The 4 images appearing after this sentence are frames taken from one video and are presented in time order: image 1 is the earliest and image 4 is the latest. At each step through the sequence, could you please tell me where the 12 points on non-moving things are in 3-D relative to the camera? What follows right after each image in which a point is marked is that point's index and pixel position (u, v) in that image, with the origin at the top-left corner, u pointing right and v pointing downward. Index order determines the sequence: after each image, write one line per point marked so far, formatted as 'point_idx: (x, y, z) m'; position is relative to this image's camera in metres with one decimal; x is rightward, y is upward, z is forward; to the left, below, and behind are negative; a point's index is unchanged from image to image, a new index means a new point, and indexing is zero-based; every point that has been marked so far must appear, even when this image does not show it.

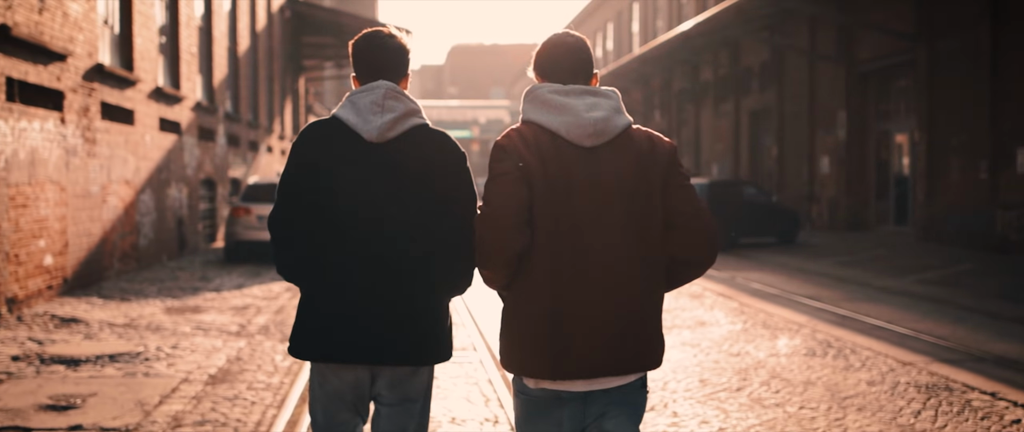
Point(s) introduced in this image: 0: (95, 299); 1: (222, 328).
0: (-4.1, -0.8, +9.8) m
1: (-2.5, -1.0, +8.6) m
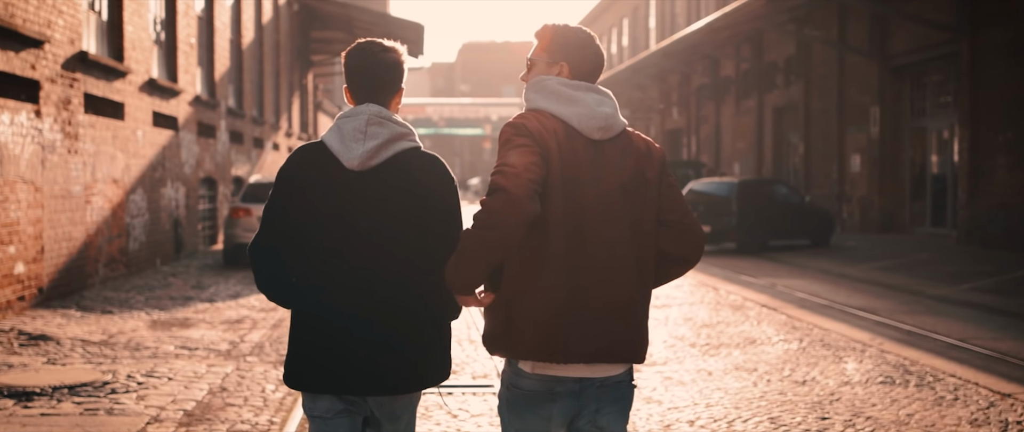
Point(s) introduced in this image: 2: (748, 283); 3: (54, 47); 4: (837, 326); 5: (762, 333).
0: (-3.9, -0.9, +8.8) m
1: (-2.3, -1.0, +7.6) m
2: (+2.9, -0.8, +12.2) m
3: (-4.3, +1.6, +9.3) m
4: (+2.9, -1.0, +8.8) m
5: (+2.1, -1.0, +8.5) m
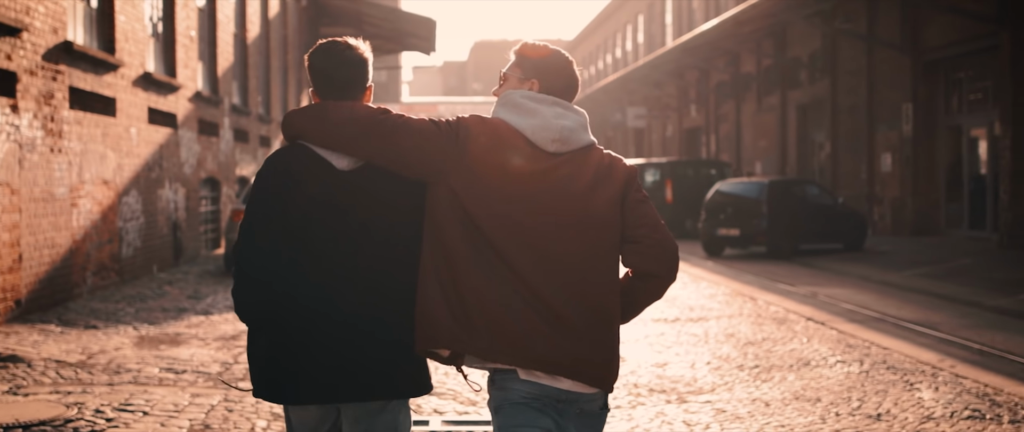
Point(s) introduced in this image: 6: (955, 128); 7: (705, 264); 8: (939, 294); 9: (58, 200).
0: (-3.7, -0.9, +8.0) m
1: (-2.1, -1.0, +6.8) m
2: (+3.1, -0.9, +11.3) m
3: (-4.1, +1.6, +8.5) m
4: (+3.1, -1.0, +7.9) m
5: (+2.3, -1.1, +7.6) m
6: (+8.7, +1.7, +19.3) m
7: (+3.0, -0.7, +15.1) m
8: (+5.0, -0.9, +11.5) m
9: (-4.2, +0.2, +9.1) m
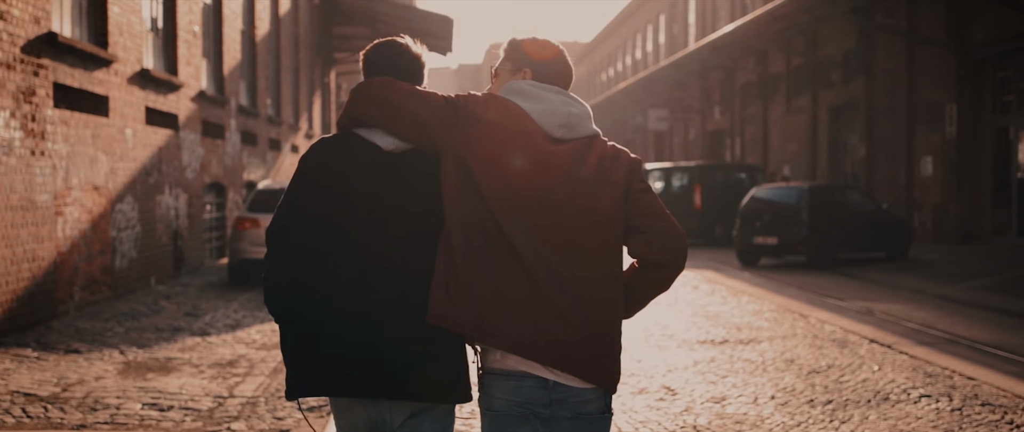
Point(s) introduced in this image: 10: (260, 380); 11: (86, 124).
0: (-3.5, -1.0, +7.2) m
1: (-1.9, -1.1, +5.9) m
2: (+3.4, -1.0, +10.3) m
3: (-3.9, +1.5, +7.7) m
4: (+3.3, -1.1, +6.9) m
5: (+2.6, -1.1, +6.6) m
6: (+9.1, +1.6, +18.3) m
7: (+3.3, -0.8, +14.2) m
8: (+5.3, -1.0, +10.5) m
9: (-3.9, +0.1, +8.2) m
10: (-1.7, -1.1, +6.6) m
11: (-4.0, +0.9, +9.3) m
